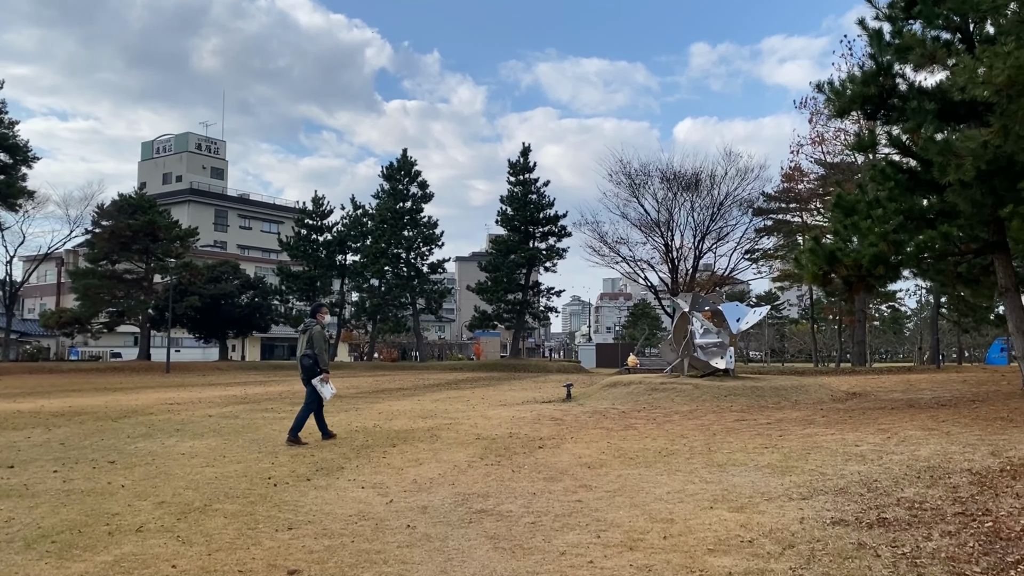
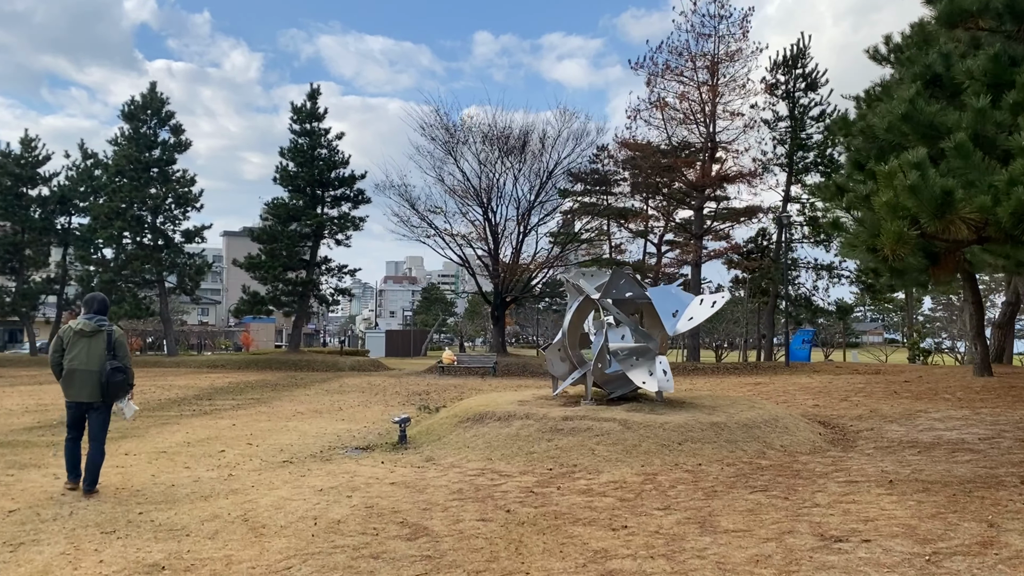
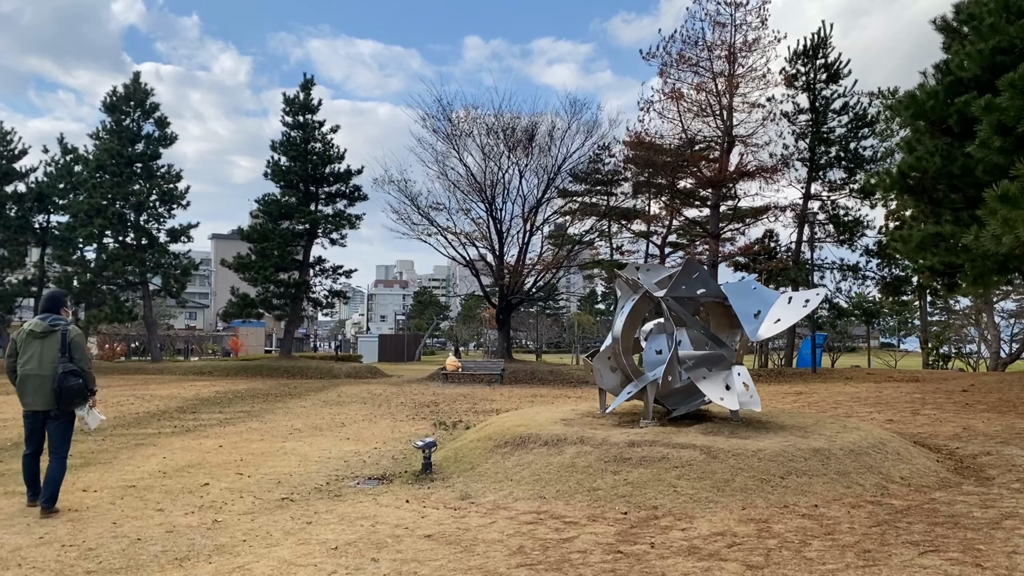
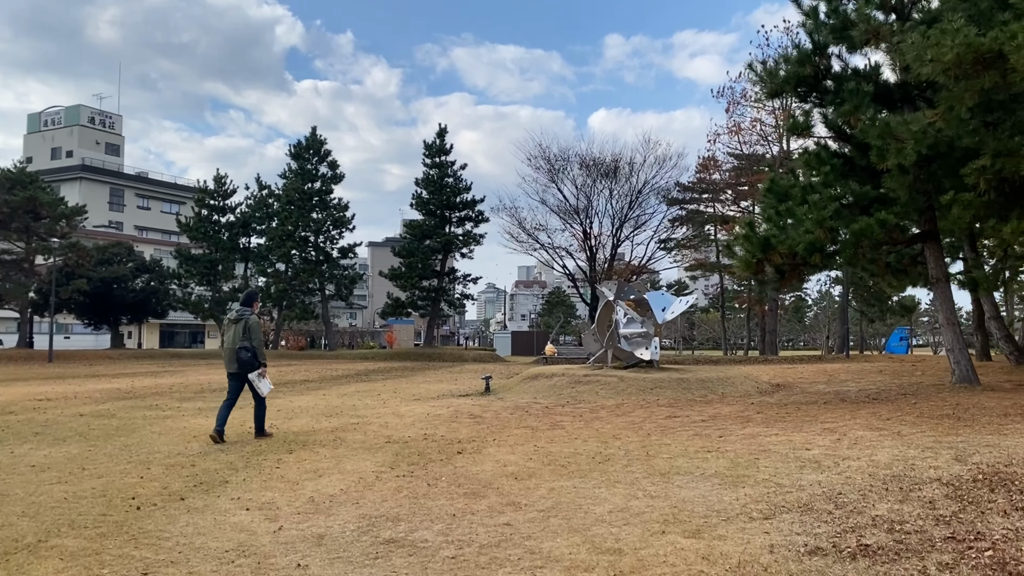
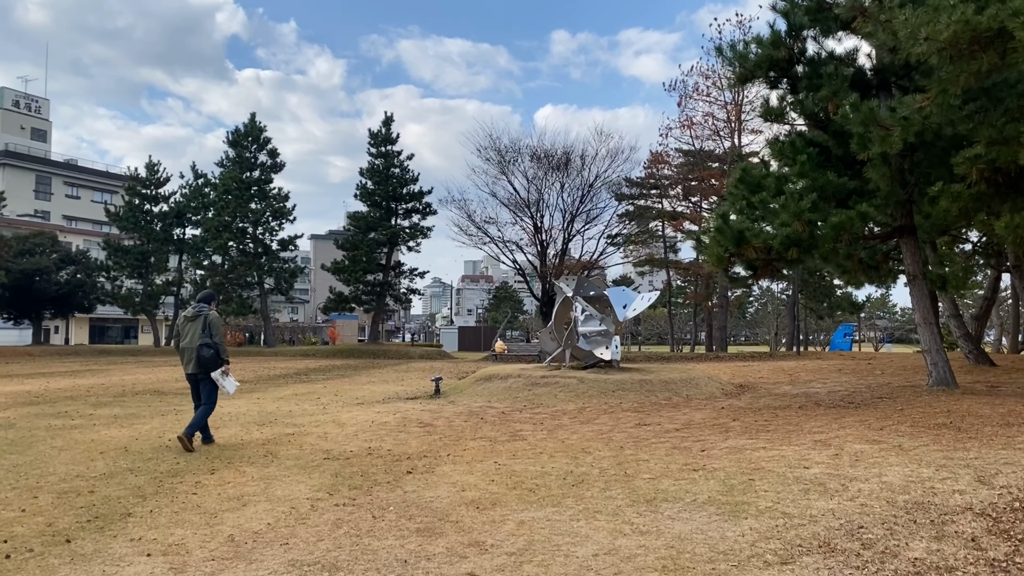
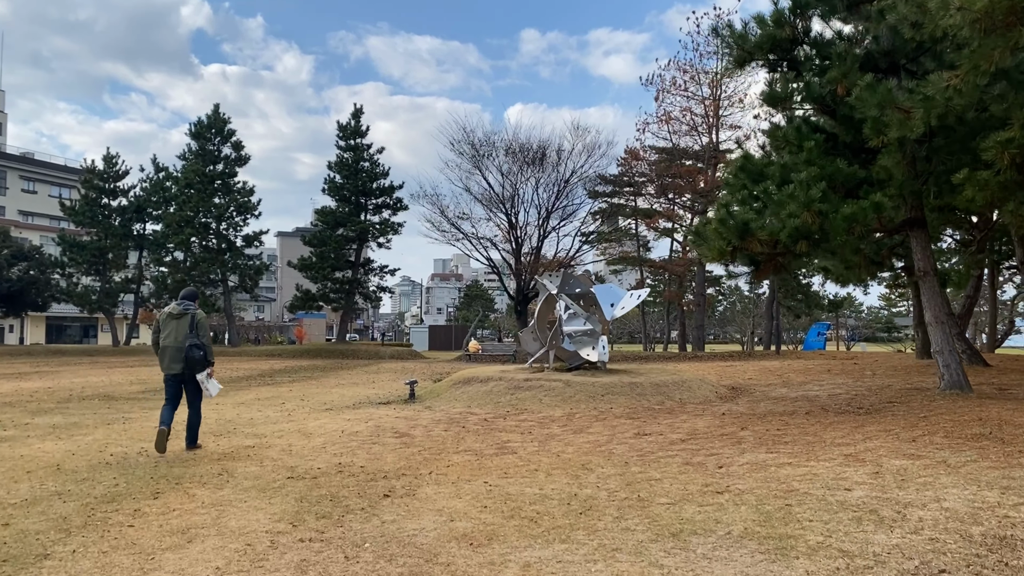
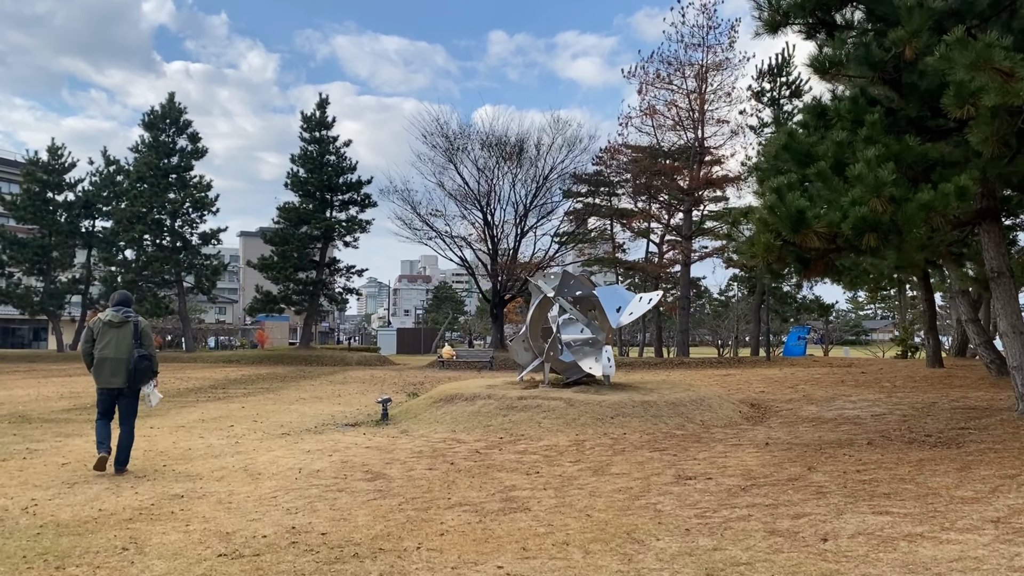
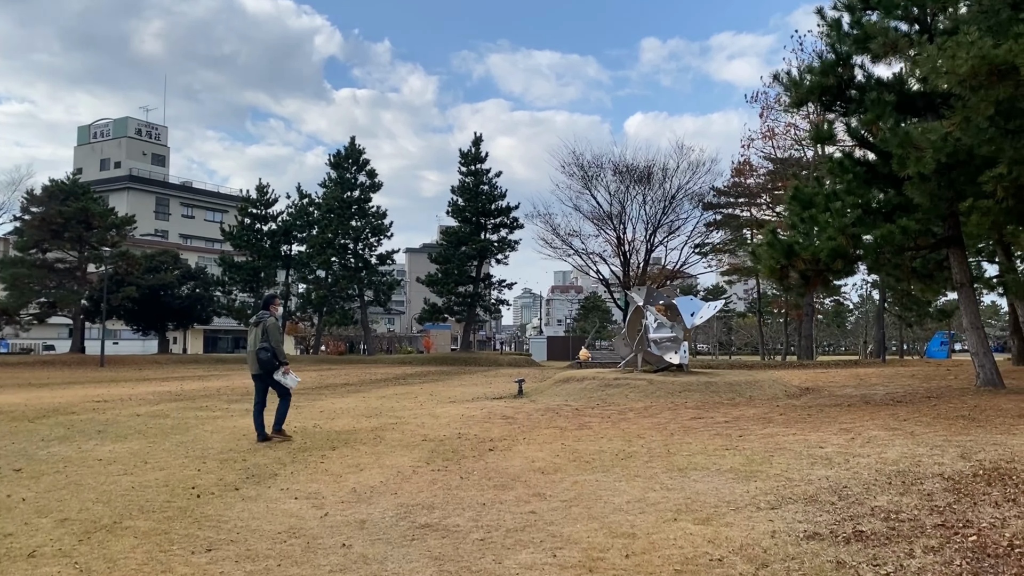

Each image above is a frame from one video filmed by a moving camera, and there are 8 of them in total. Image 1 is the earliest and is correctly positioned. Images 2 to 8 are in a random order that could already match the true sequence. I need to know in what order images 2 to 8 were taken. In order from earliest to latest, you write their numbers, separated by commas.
8, 4, 5, 6, 7, 2, 3
